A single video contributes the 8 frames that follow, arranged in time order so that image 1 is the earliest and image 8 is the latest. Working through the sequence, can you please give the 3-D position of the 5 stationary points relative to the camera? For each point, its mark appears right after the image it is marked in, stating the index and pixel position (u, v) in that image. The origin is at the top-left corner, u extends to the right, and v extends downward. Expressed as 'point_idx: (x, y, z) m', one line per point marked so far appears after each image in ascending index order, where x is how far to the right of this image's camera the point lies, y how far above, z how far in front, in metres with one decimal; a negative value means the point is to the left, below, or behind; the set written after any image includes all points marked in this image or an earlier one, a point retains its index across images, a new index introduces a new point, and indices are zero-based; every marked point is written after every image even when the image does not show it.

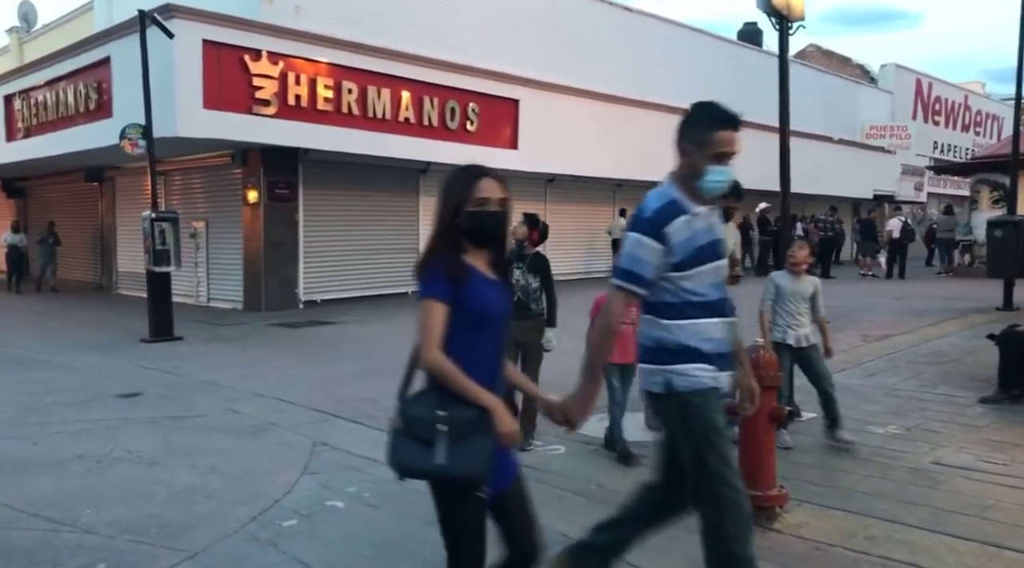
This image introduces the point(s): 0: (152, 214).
0: (-5.1, +1.0, +11.2) m
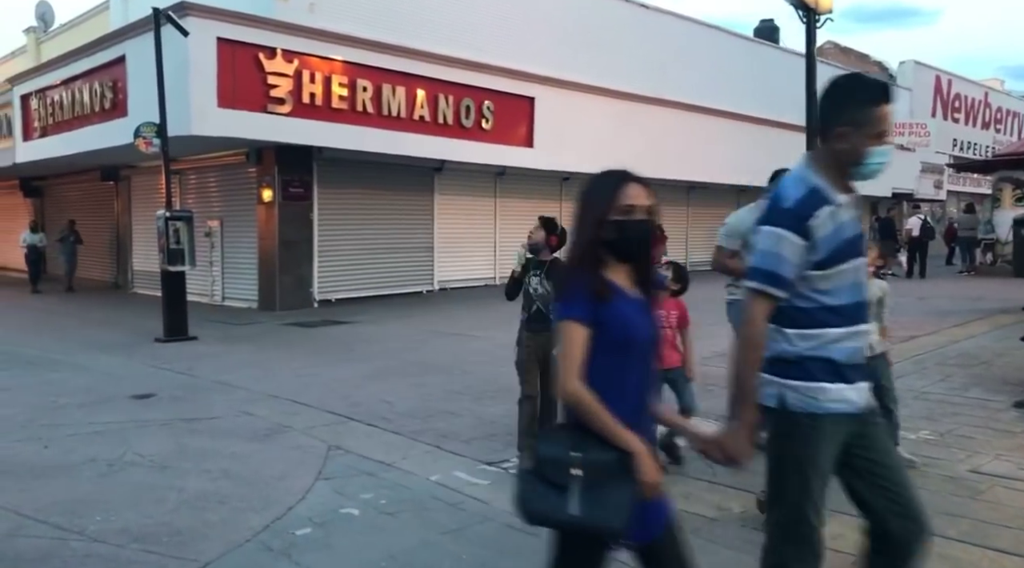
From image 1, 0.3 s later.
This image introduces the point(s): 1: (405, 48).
0: (-4.8, +1.0, +11.1) m
1: (-2.0, +4.4, +15.0) m
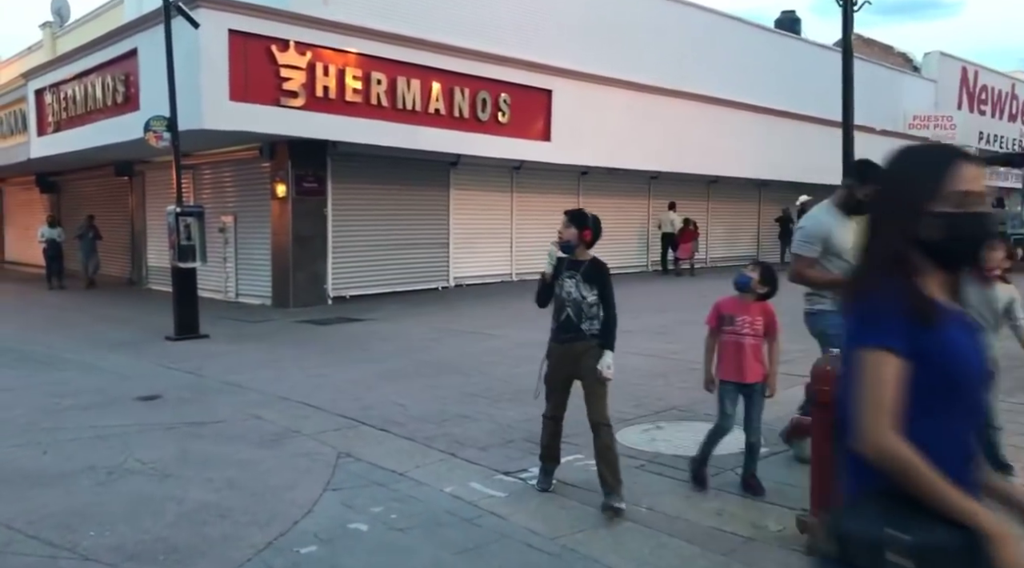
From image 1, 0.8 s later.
0: (-4.6, +1.0, +10.9) m
1: (-1.7, +4.5, +14.7) m
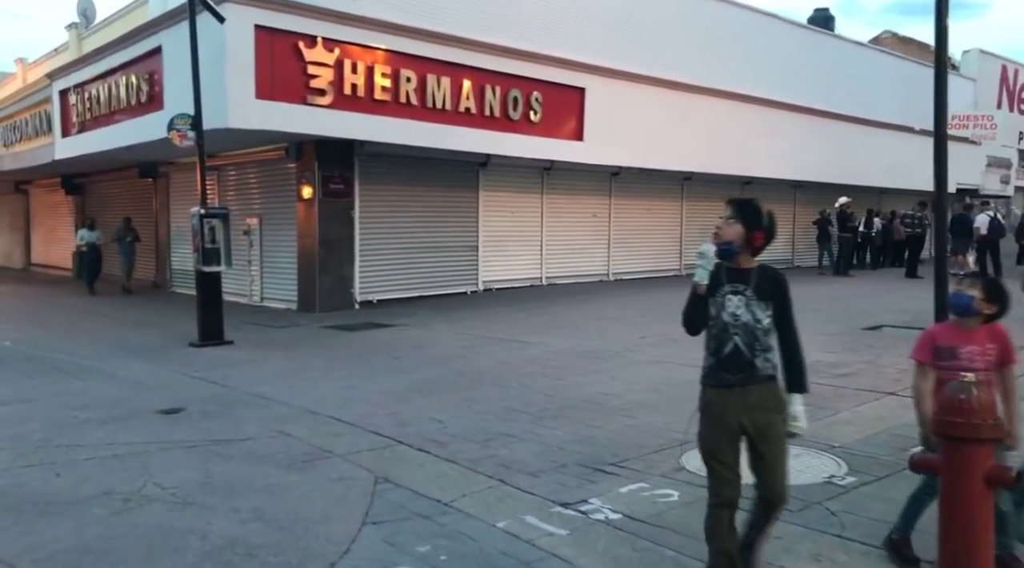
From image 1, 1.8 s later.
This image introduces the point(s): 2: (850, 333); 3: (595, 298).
0: (-4.1, +1.0, +10.5) m
1: (-1.1, +4.4, +14.2) m
2: (+4.3, -0.6, +10.2) m
3: (+1.7, -0.3, +16.0) m
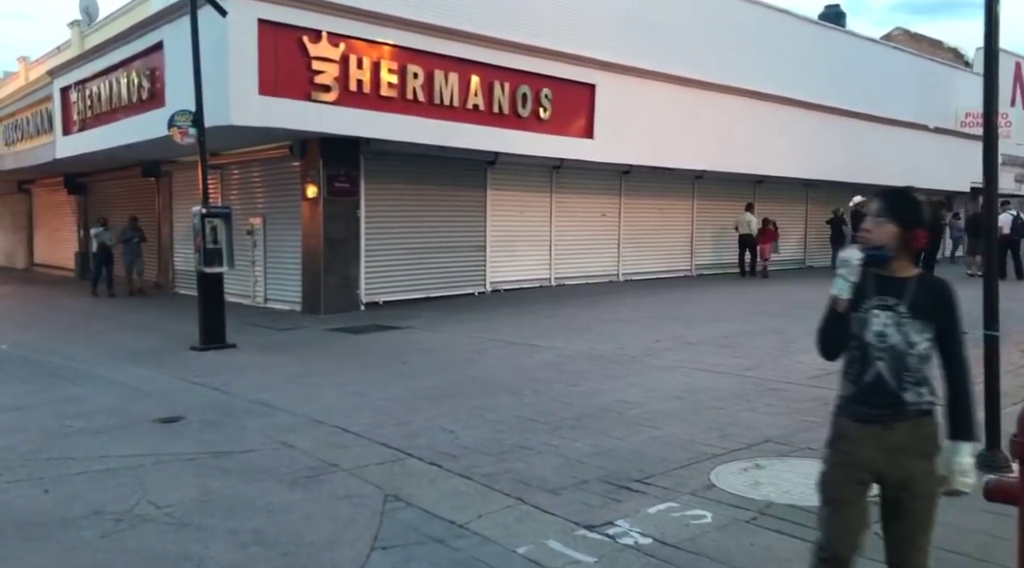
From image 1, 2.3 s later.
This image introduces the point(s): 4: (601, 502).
0: (-4.0, +1.0, +10.2) m
1: (-1.0, +4.4, +13.9) m
2: (+4.4, -0.6, +9.8) m
3: (+1.9, -0.3, +15.6) m
4: (+0.5, -1.2, +4.5) m
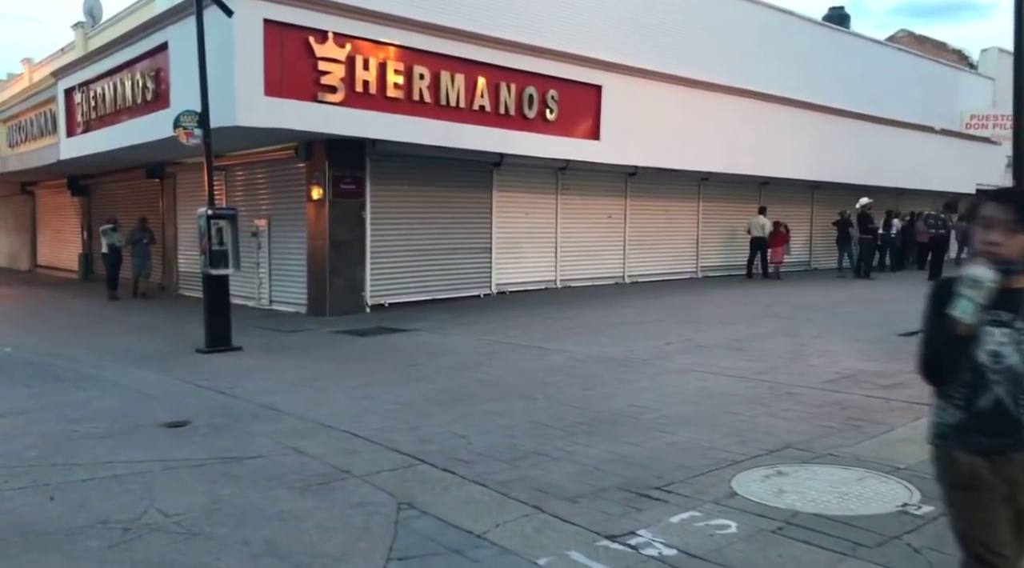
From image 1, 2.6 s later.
0: (-3.8, +0.9, +10.1) m
1: (-0.9, +4.4, +13.8) m
2: (+4.6, -0.7, +9.7) m
3: (+2.0, -0.3, +15.5) m
4: (+0.6, -1.2, +4.4) m
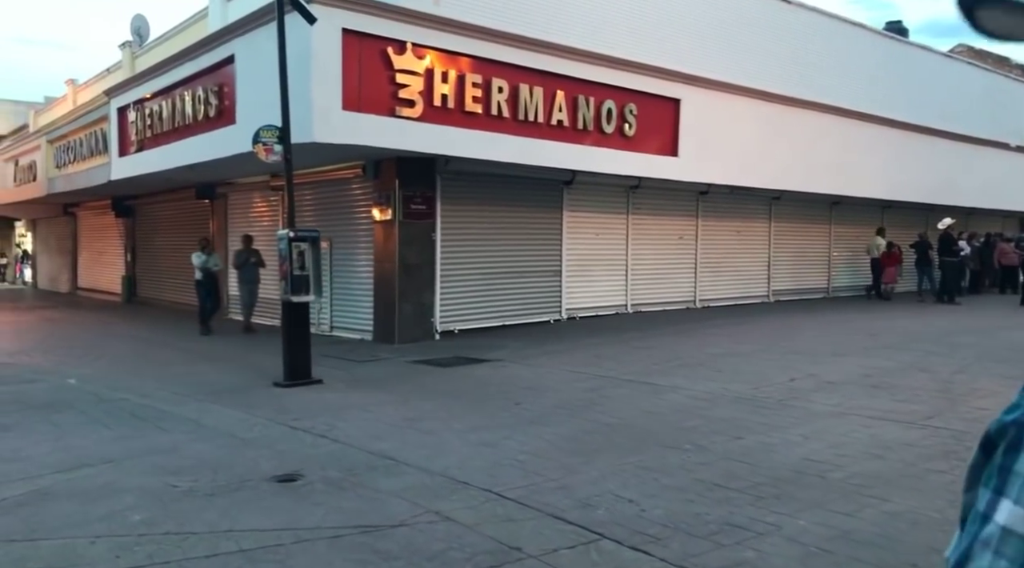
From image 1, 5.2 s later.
0: (-2.6, +0.6, +9.3) m
1: (+0.5, +3.9, +13.0) m
2: (+5.8, -1.0, +8.7) m
3: (+3.3, -0.8, +14.6) m
4: (+1.7, -1.4, +3.4) m
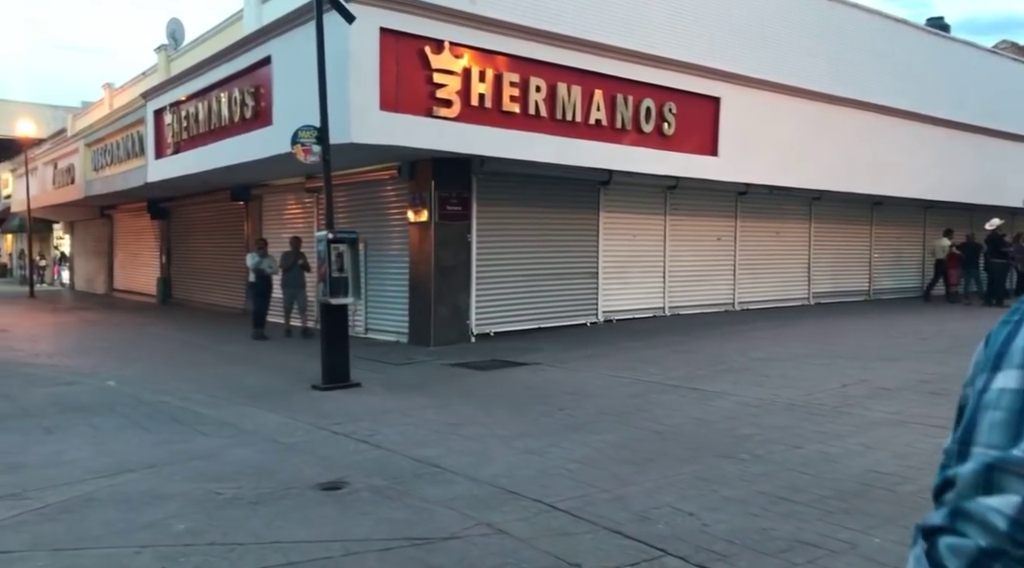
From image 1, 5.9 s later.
0: (-2.1, +0.6, +9.2) m
1: (+1.1, +3.9, +12.8) m
2: (+6.2, -1.0, +8.3) m
3: (+4.0, -0.9, +14.3) m
4: (+1.9, -1.4, +3.2) m
